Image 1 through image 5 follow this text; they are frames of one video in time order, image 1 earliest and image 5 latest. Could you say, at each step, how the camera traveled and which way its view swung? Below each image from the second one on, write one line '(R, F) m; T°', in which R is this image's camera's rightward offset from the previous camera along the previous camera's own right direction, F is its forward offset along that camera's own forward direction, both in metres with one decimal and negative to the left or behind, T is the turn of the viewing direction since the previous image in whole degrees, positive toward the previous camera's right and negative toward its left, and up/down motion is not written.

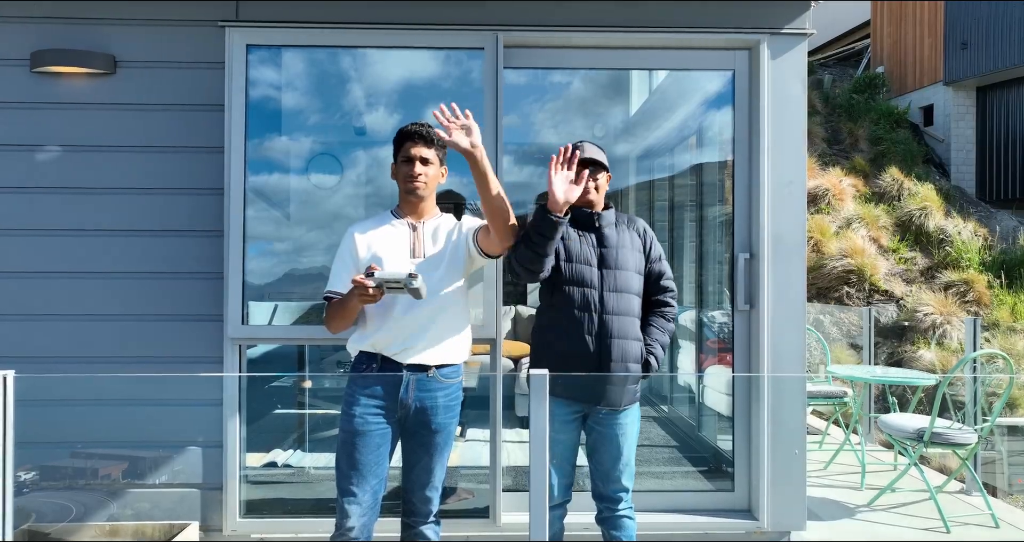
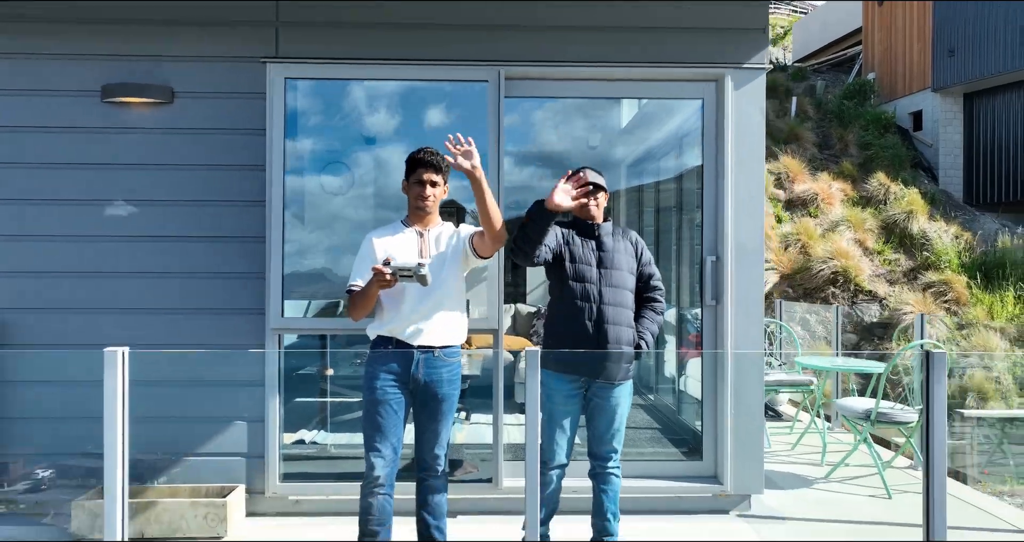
(0.0, -0.4) m; 0°
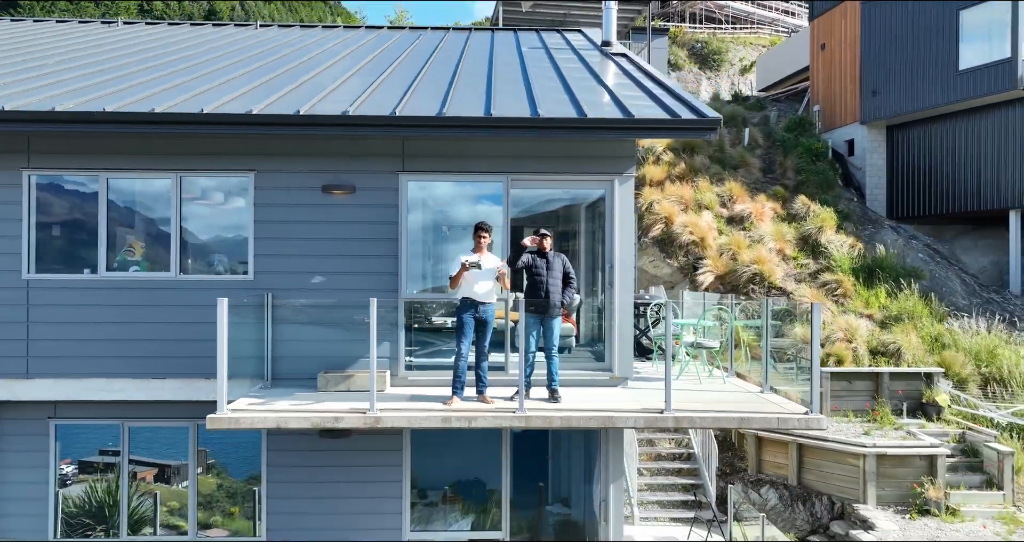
(0.0, -3.4) m; 0°
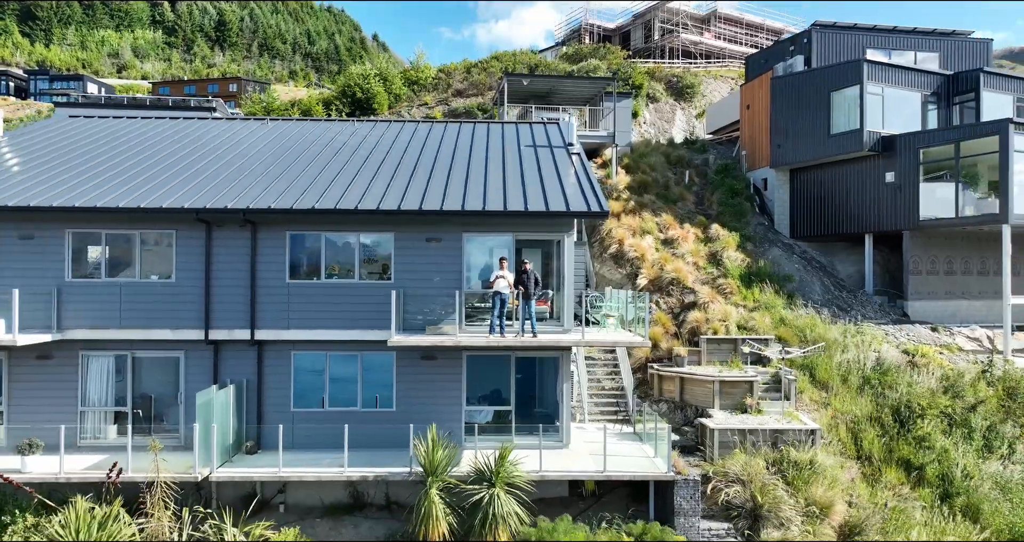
(-0.1, -7.0) m; 0°
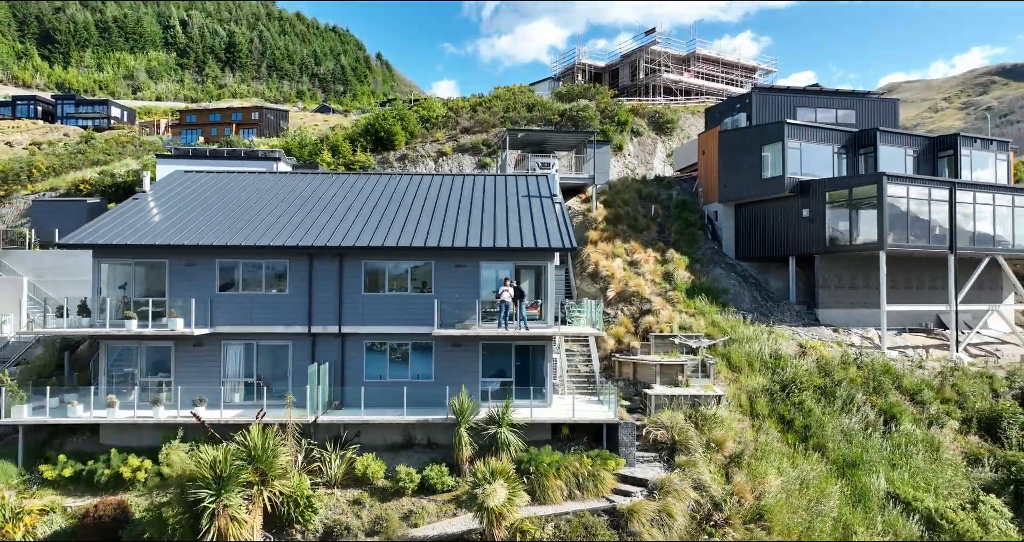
(0.0, -6.6) m; 0°
